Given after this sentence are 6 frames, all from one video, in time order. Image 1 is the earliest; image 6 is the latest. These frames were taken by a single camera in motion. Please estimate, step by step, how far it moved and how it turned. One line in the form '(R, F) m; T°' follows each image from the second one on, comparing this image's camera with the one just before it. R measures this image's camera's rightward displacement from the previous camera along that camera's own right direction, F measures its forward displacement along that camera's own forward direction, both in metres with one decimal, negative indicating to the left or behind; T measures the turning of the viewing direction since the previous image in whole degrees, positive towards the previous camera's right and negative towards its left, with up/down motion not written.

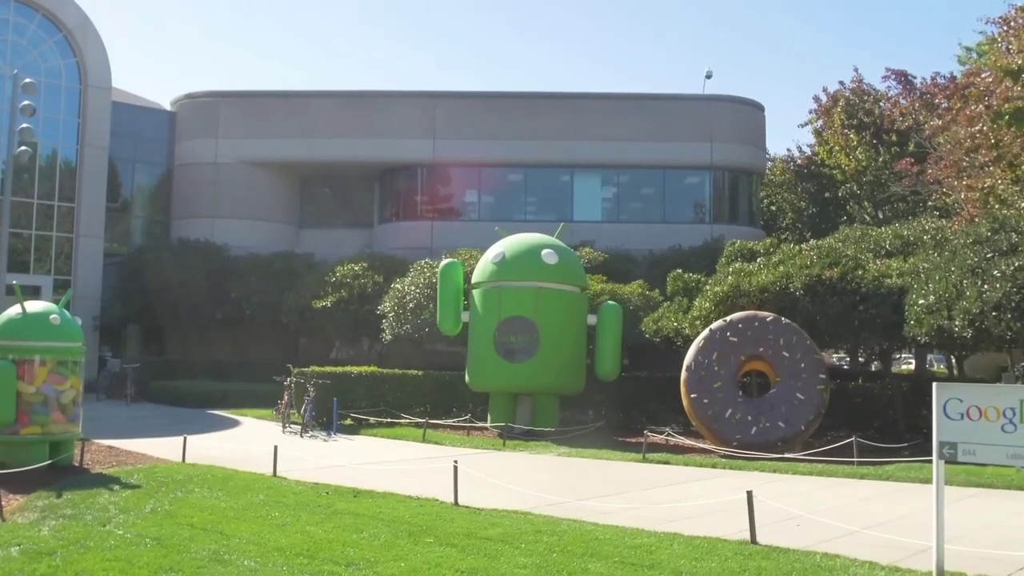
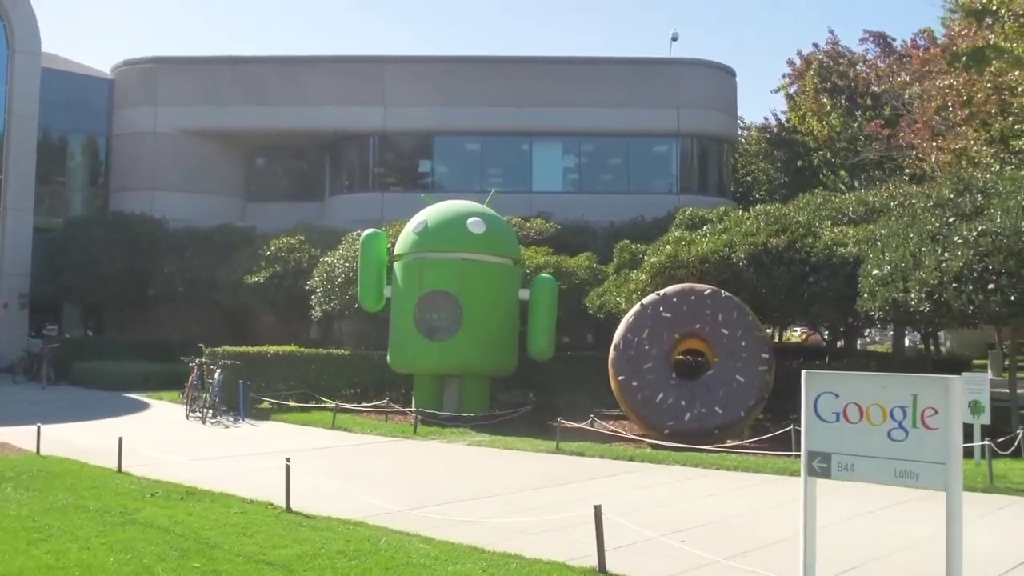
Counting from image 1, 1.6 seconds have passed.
(+1.3, +2.0) m; 0°
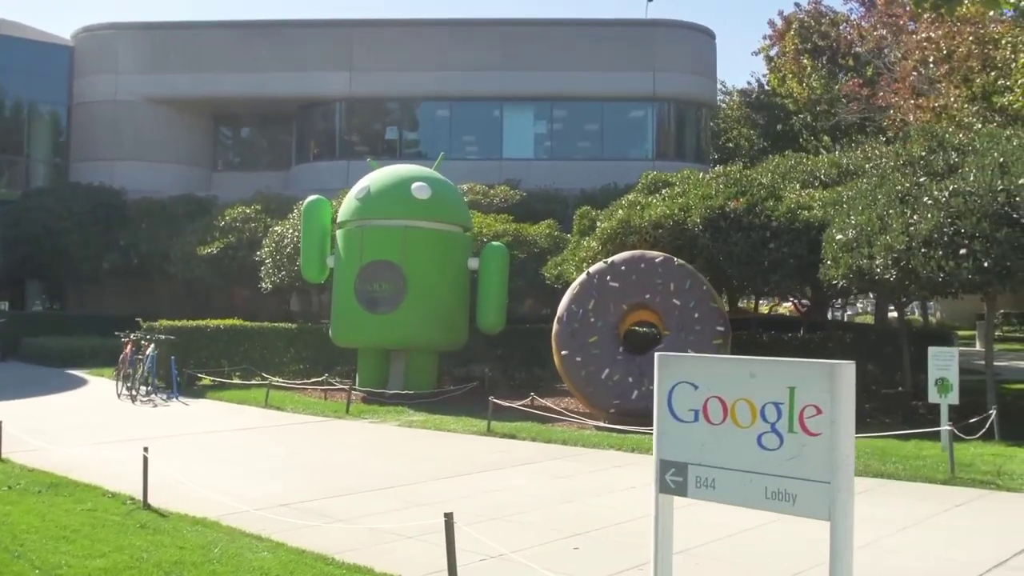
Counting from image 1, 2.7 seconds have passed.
(+0.8, +1.2) m; 0°
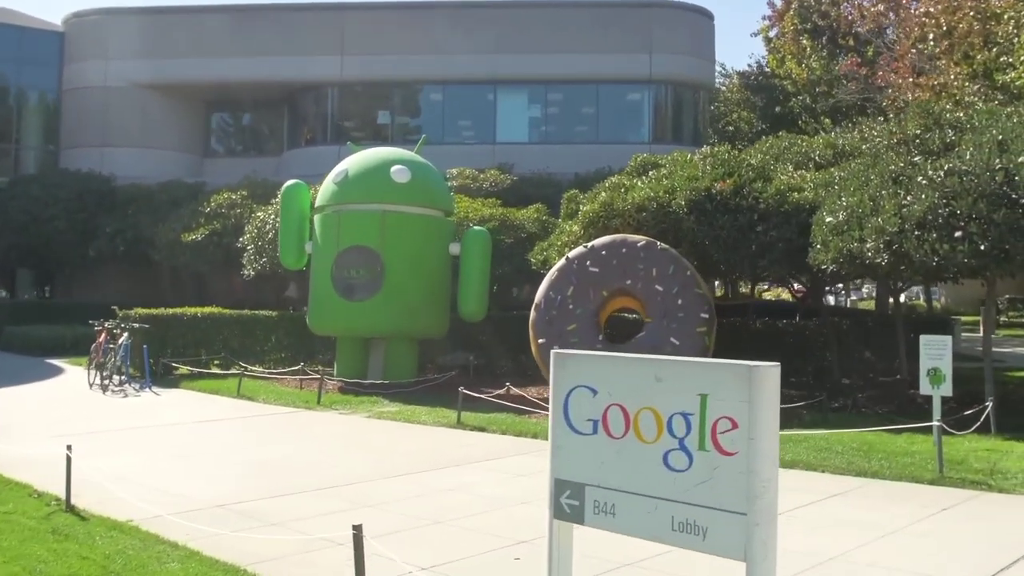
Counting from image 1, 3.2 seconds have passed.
(+0.4, +0.6) m; 0°
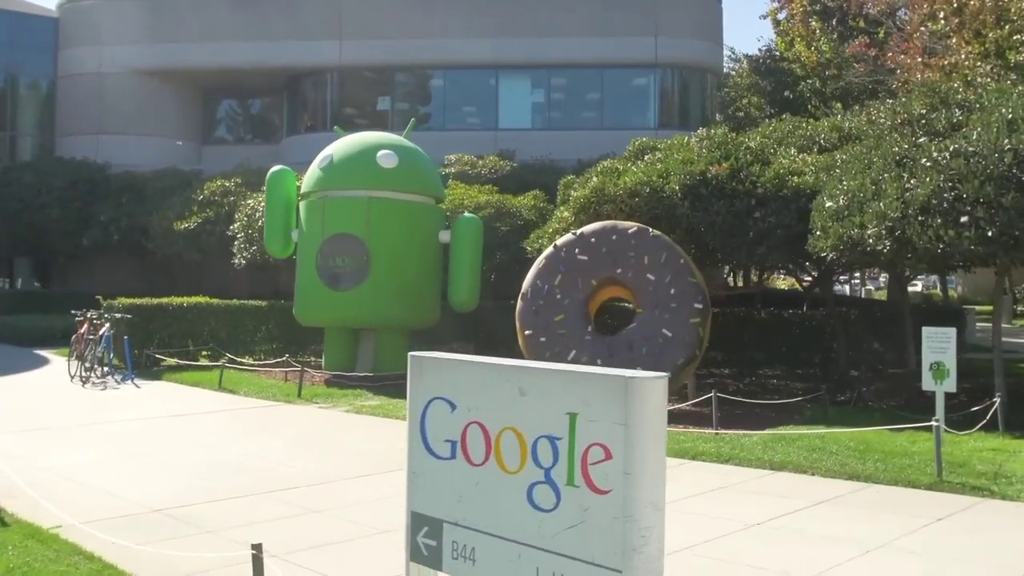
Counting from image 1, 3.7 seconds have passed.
(+0.3, +0.6) m; -1°
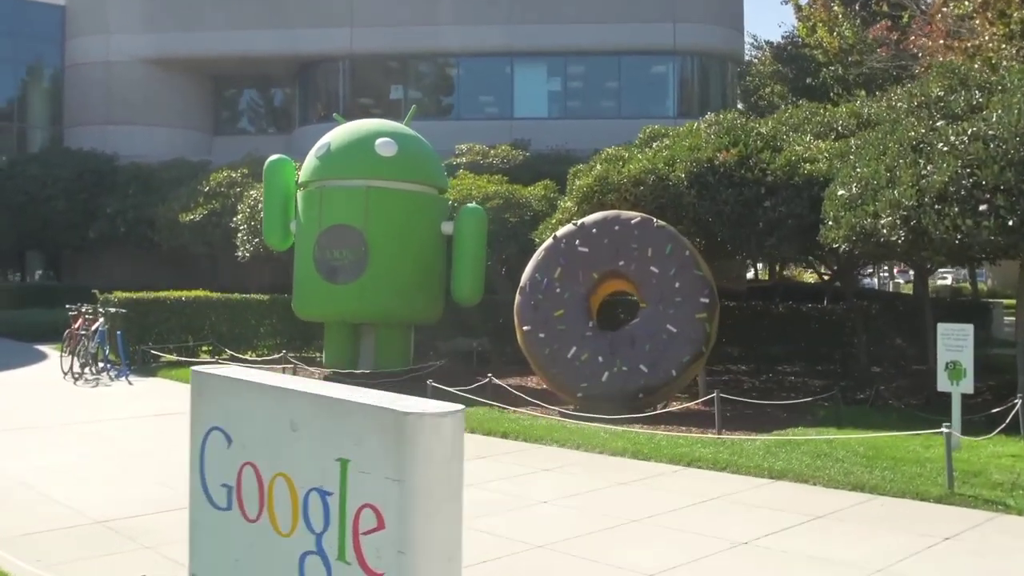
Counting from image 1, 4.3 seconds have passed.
(+0.3, +0.6) m; -1°
